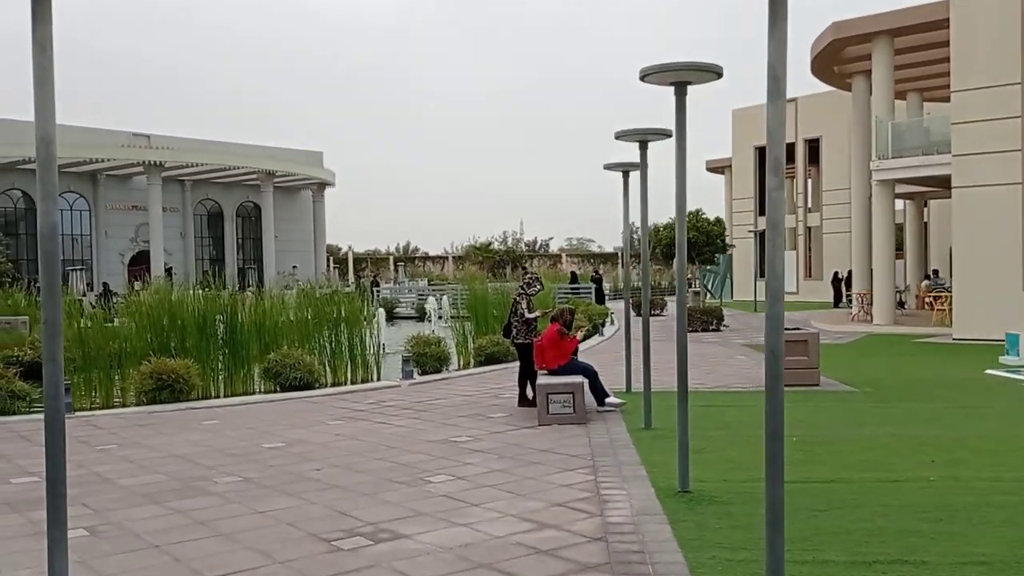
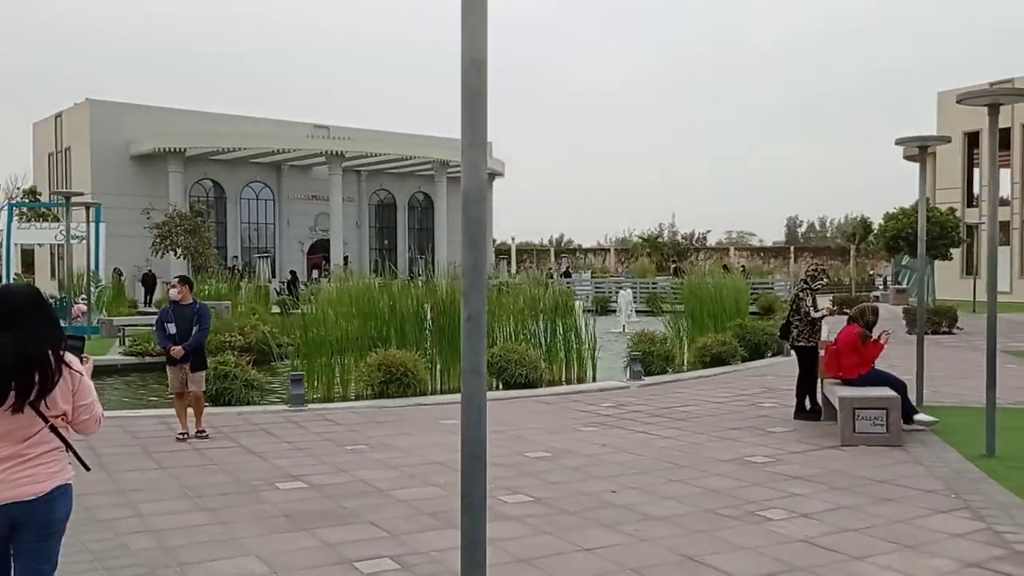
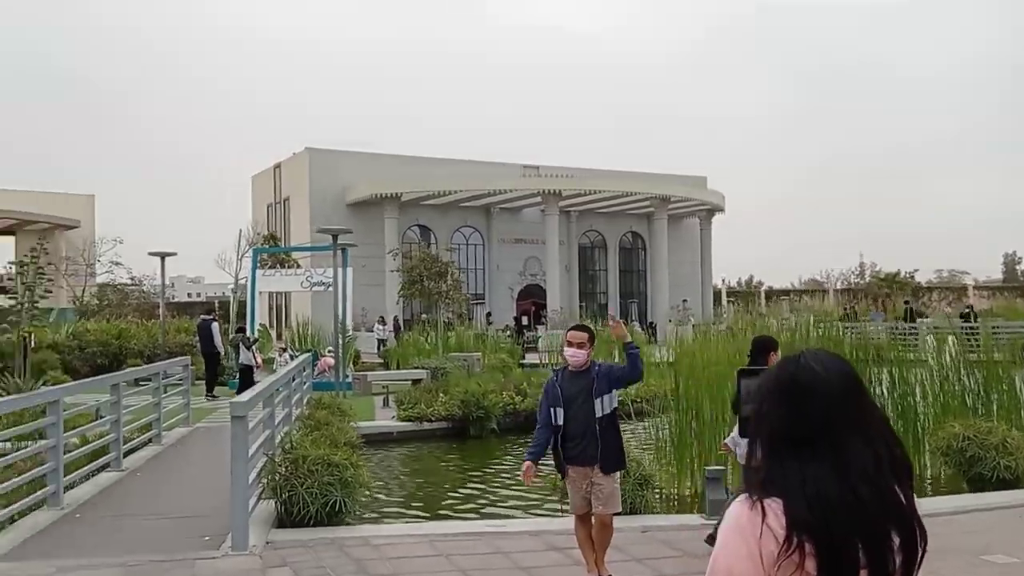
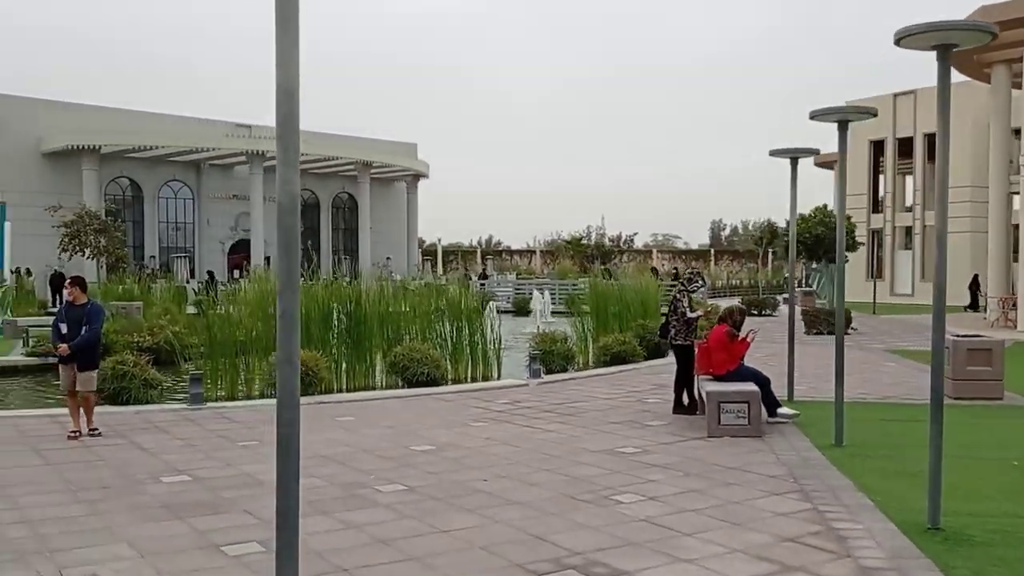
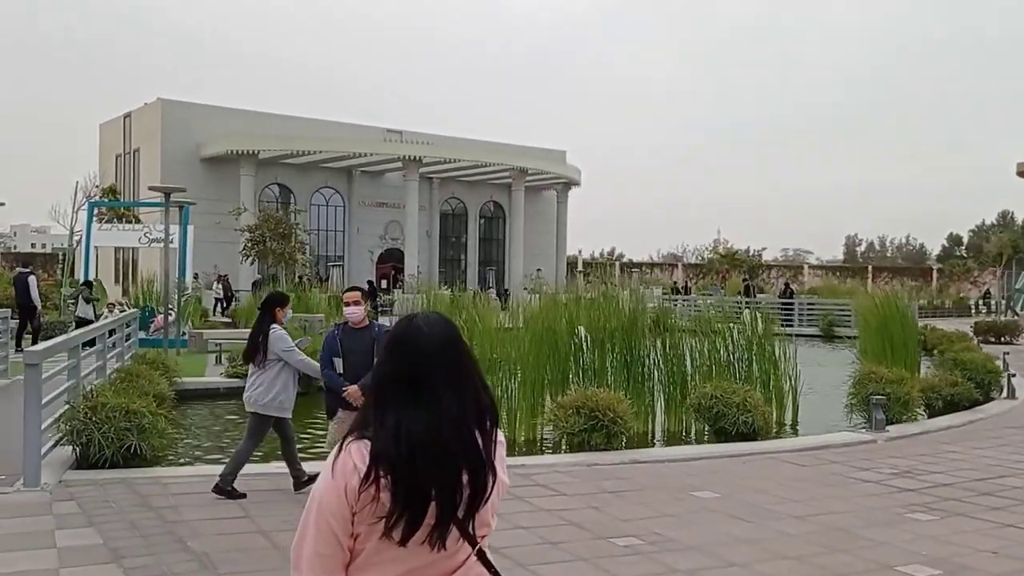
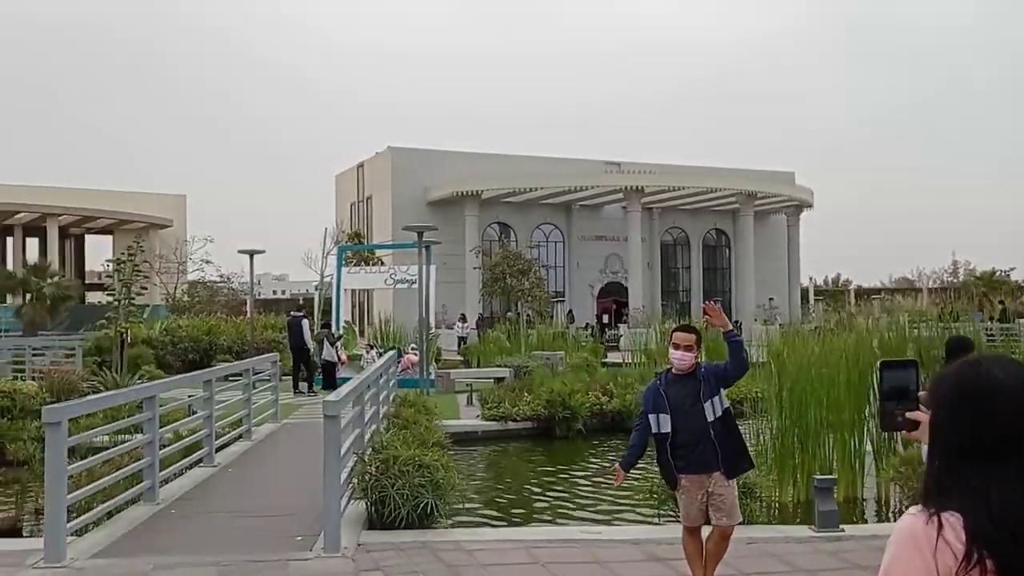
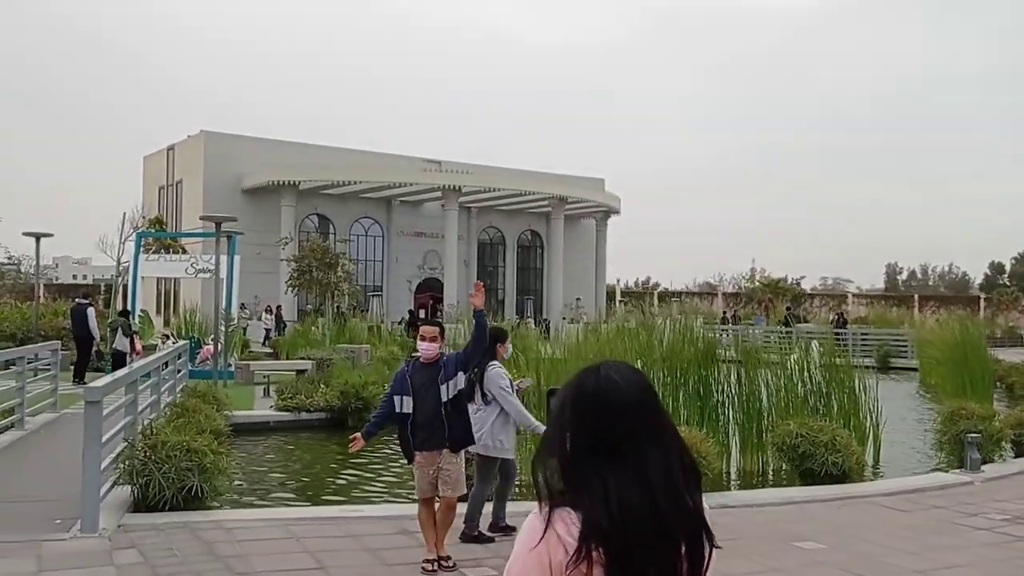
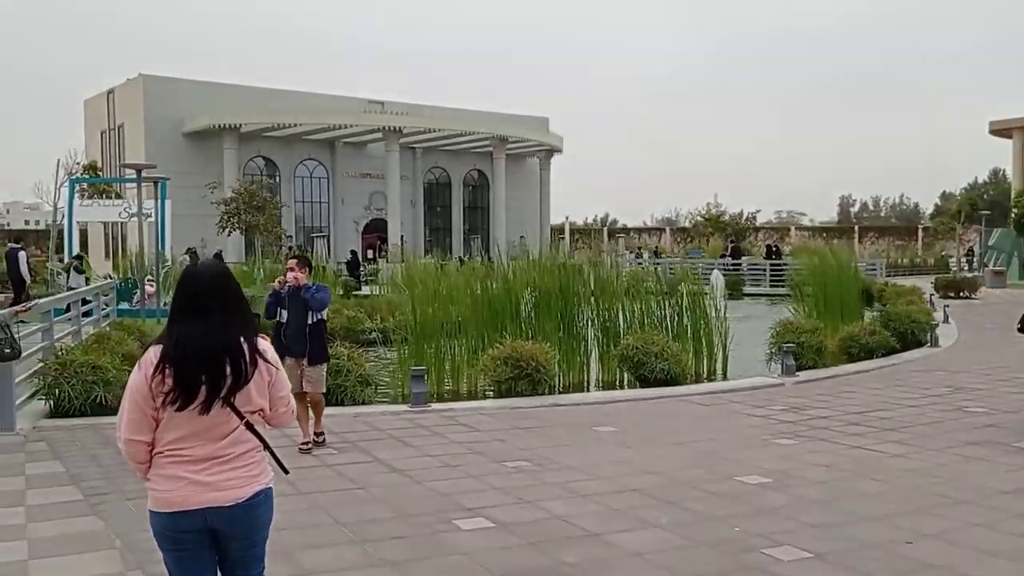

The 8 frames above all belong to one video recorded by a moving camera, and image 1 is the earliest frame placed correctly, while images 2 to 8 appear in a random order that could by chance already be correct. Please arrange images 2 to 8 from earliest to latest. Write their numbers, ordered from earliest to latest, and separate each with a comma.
4, 2, 8, 5, 7, 3, 6
